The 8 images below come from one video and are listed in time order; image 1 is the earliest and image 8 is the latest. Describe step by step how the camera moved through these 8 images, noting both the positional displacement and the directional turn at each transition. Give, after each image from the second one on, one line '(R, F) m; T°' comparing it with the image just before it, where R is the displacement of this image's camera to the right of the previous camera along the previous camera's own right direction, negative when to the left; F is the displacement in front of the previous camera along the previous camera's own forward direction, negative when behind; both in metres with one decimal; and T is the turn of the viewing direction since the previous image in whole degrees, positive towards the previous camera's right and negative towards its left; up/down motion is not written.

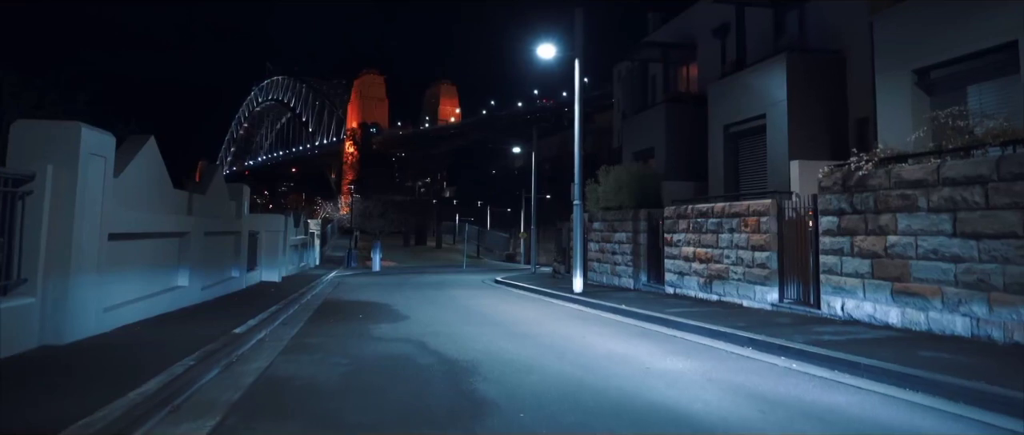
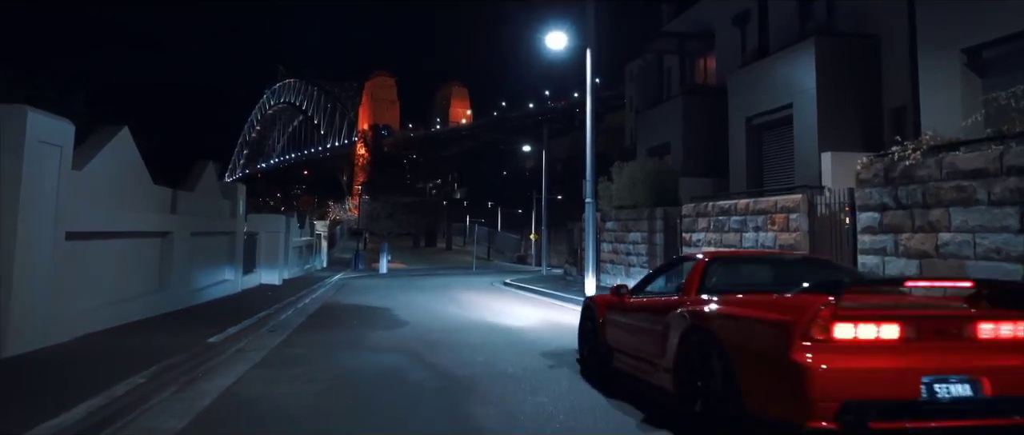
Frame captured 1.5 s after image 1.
(+0.1, +1.2) m; -1°
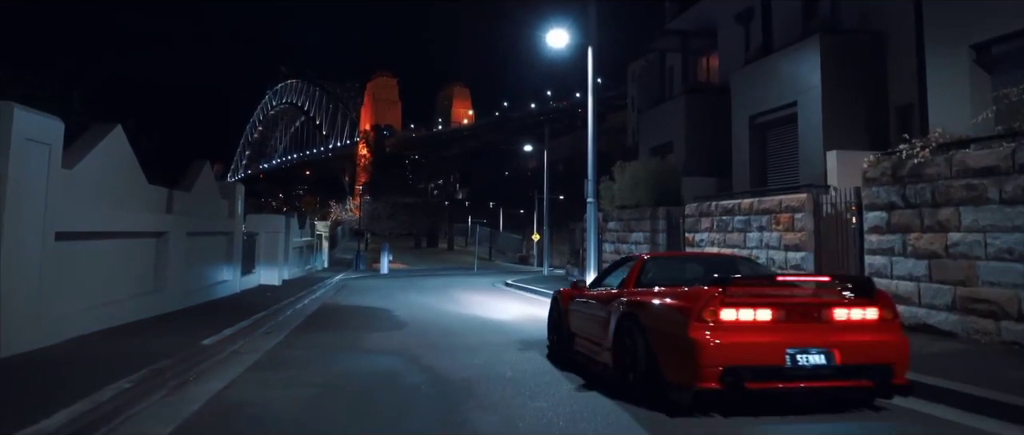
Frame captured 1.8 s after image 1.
(0.0, +0.2) m; 0°
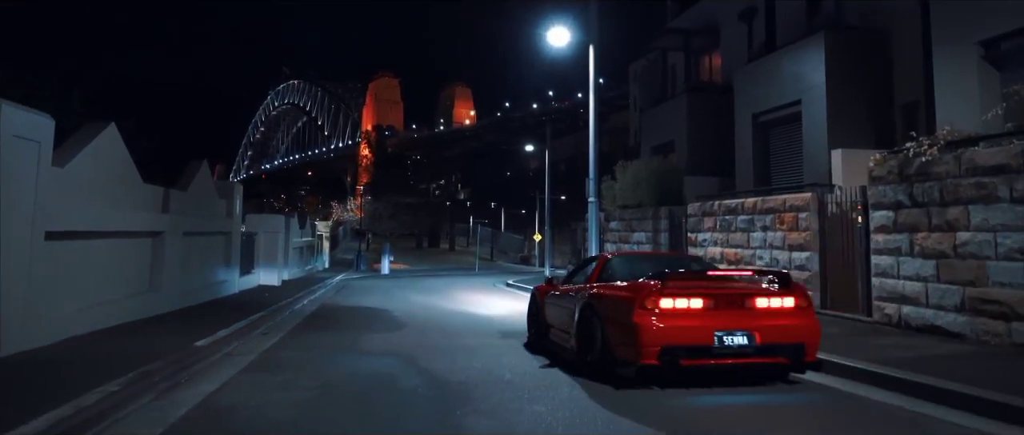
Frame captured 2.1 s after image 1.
(0.0, +0.2) m; 0°
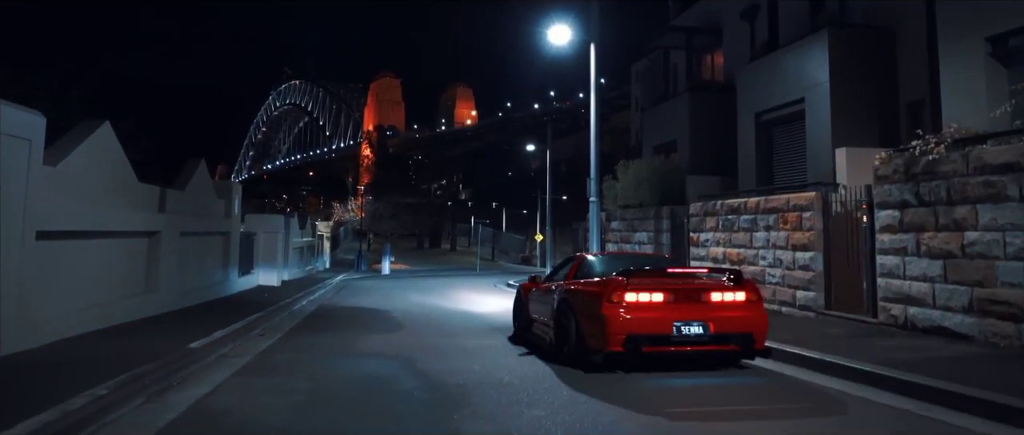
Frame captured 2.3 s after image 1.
(0.0, +0.2) m; 0°
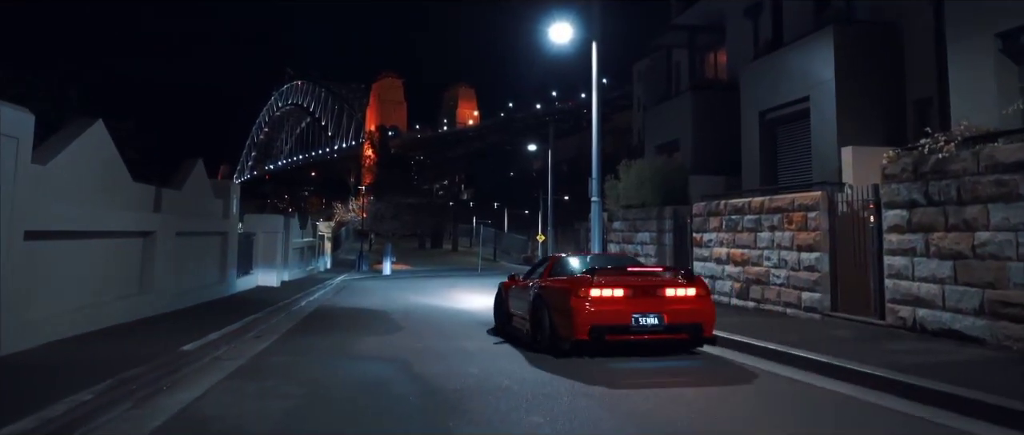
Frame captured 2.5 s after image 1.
(0.0, +0.2) m; 0°
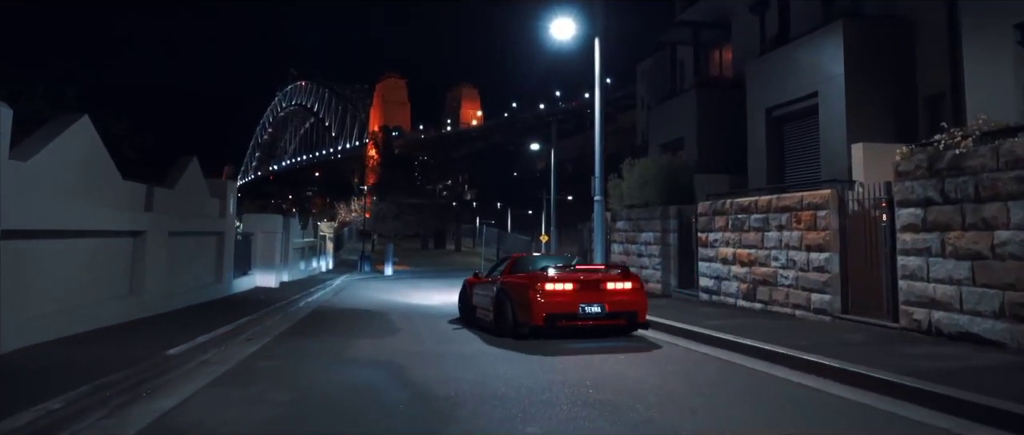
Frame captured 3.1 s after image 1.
(+0.1, +0.4) m; 0°
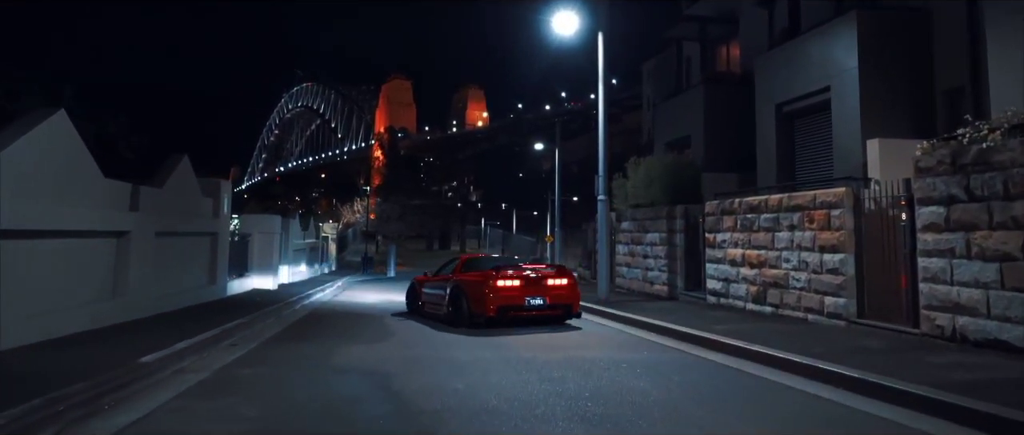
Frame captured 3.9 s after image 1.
(+0.1, +0.6) m; 0°
